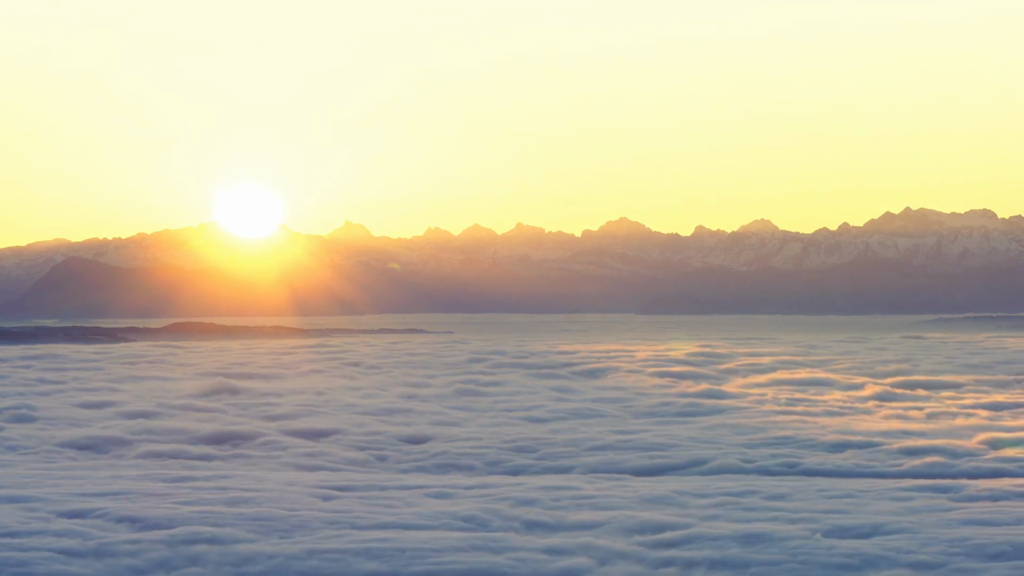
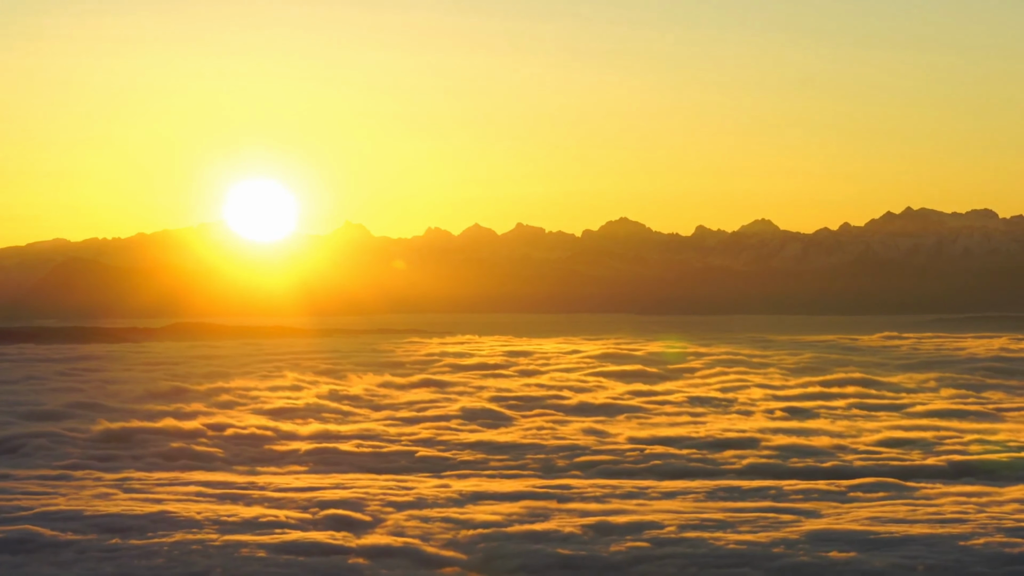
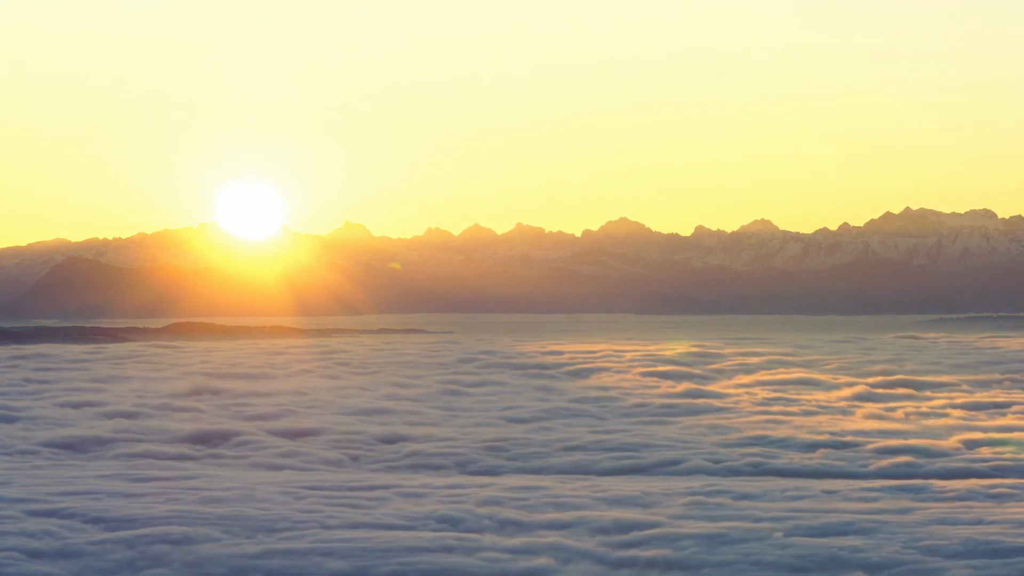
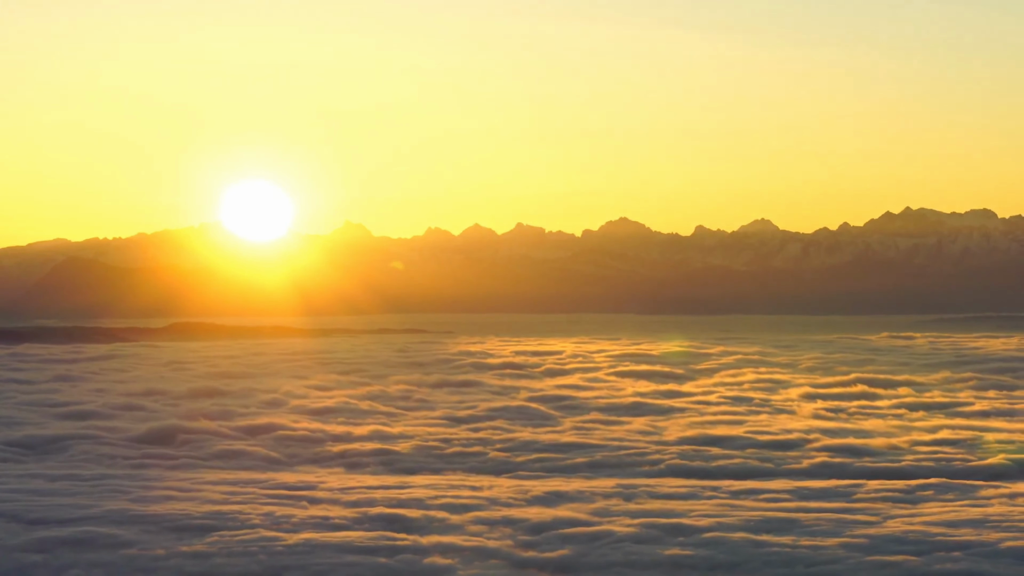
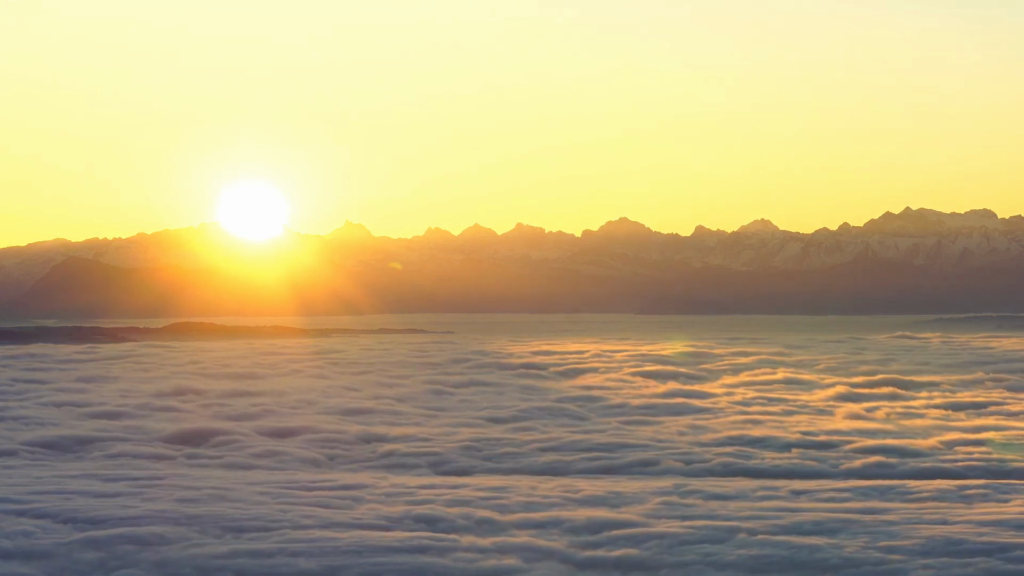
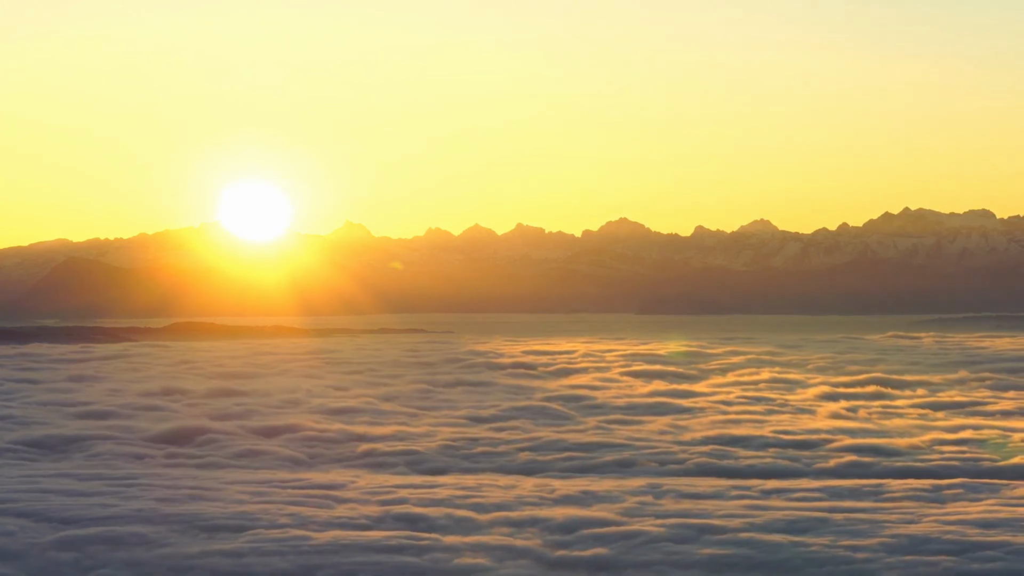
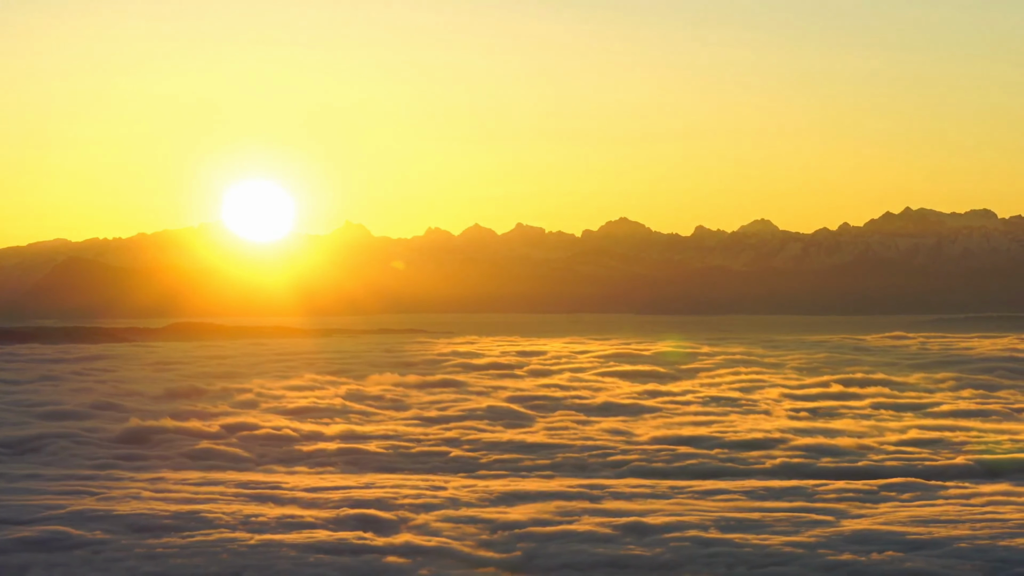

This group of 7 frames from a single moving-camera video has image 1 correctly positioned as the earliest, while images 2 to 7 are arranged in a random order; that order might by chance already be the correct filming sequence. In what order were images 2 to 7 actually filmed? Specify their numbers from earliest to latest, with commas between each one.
3, 5, 6, 4, 7, 2
